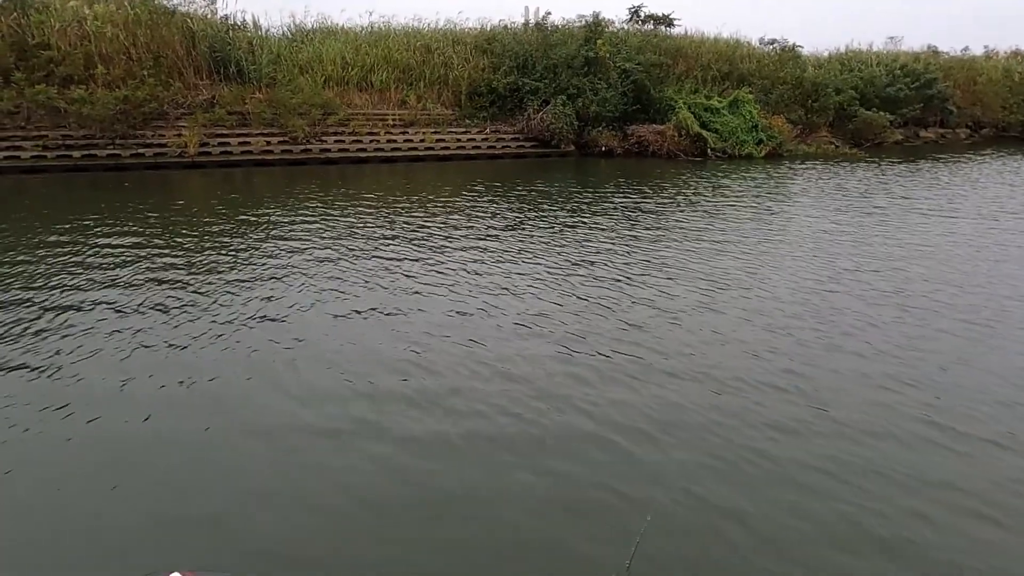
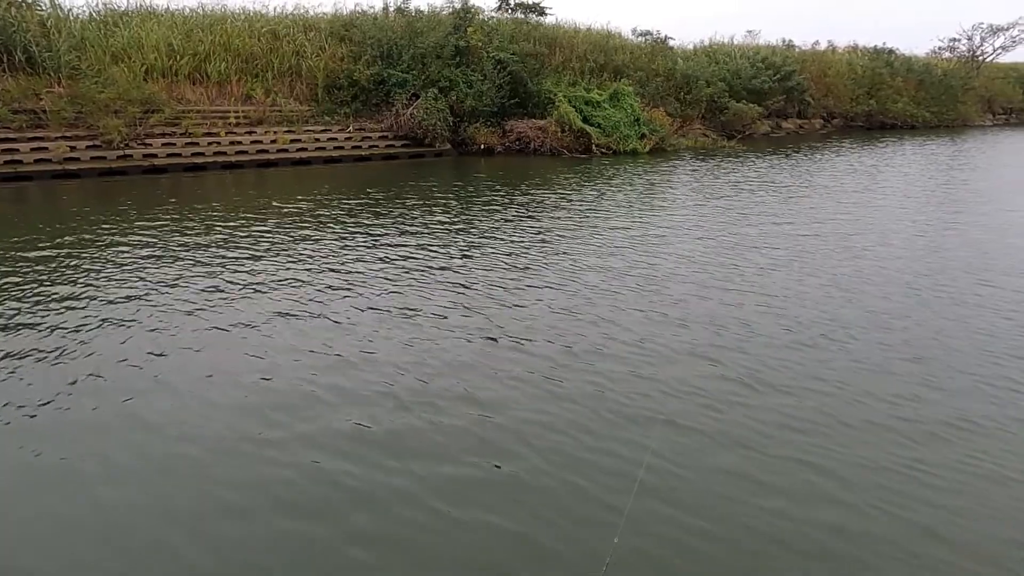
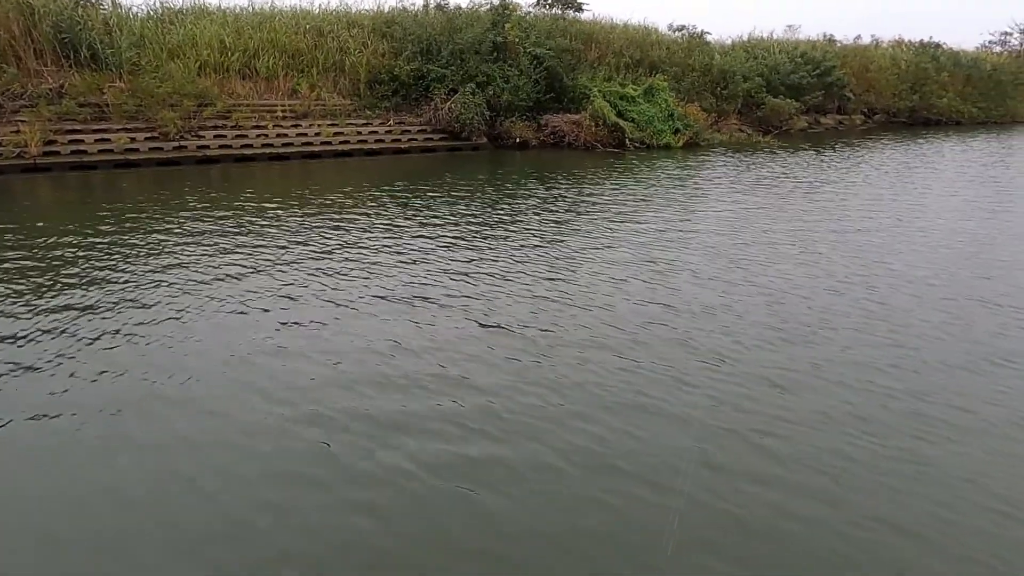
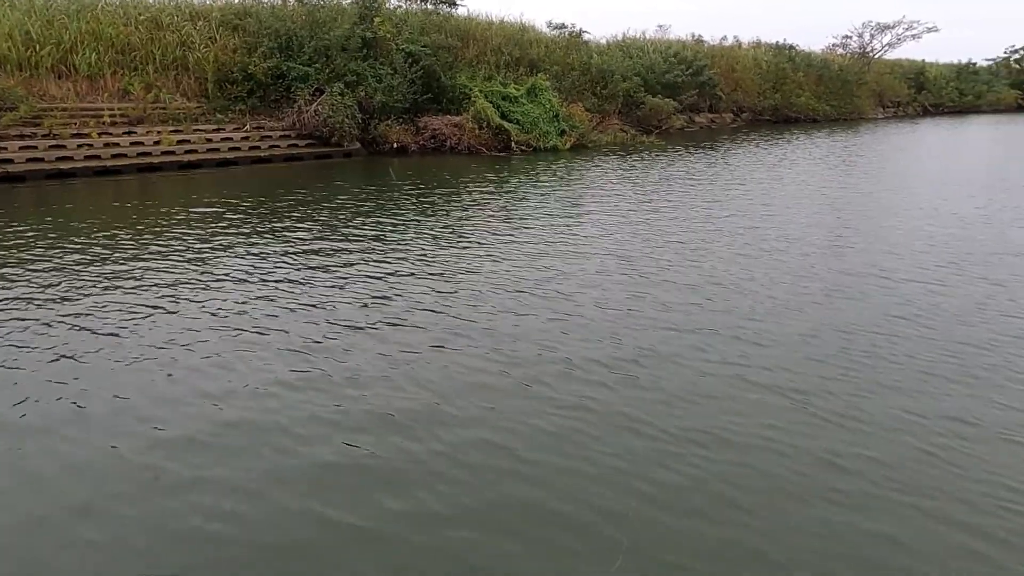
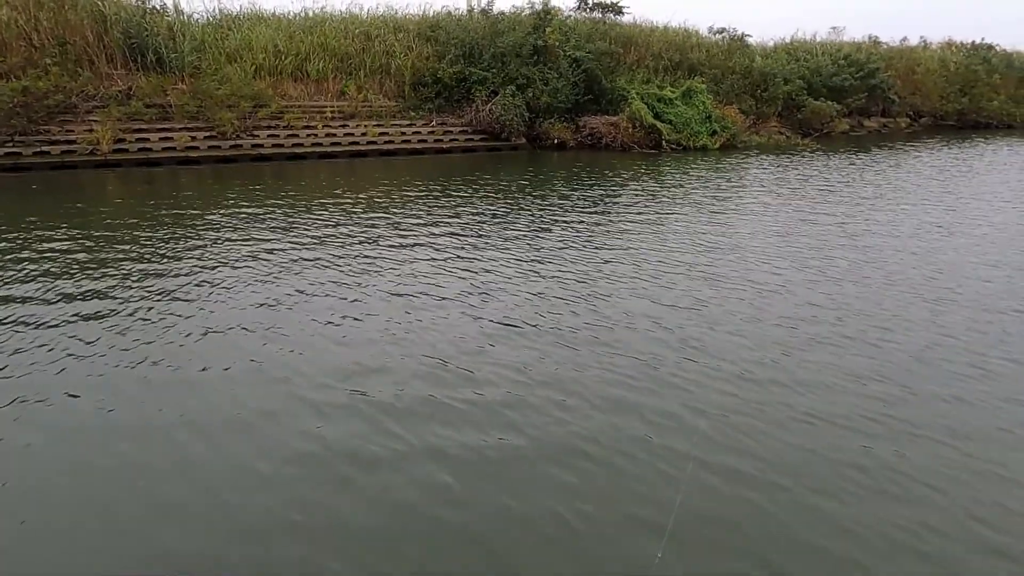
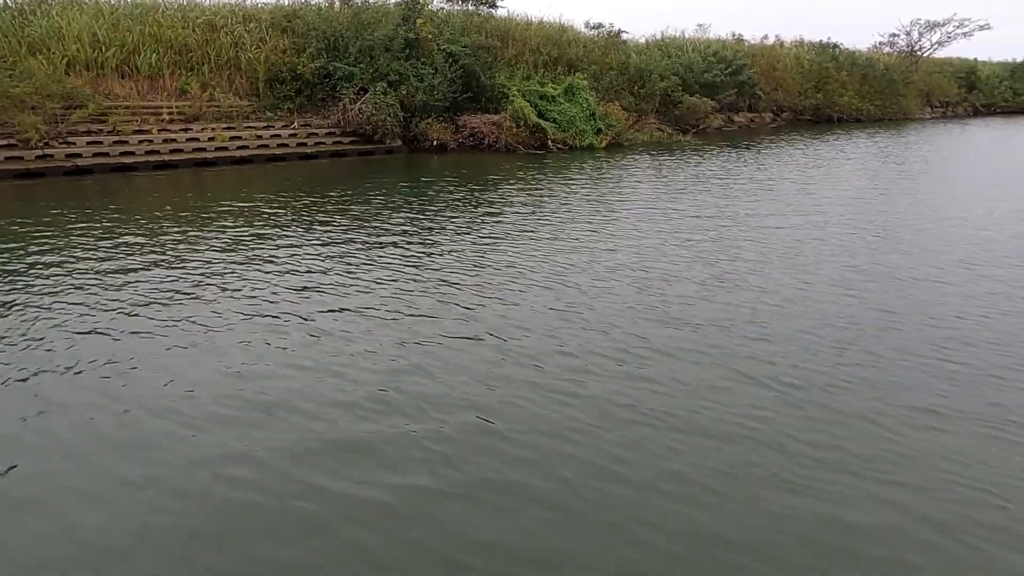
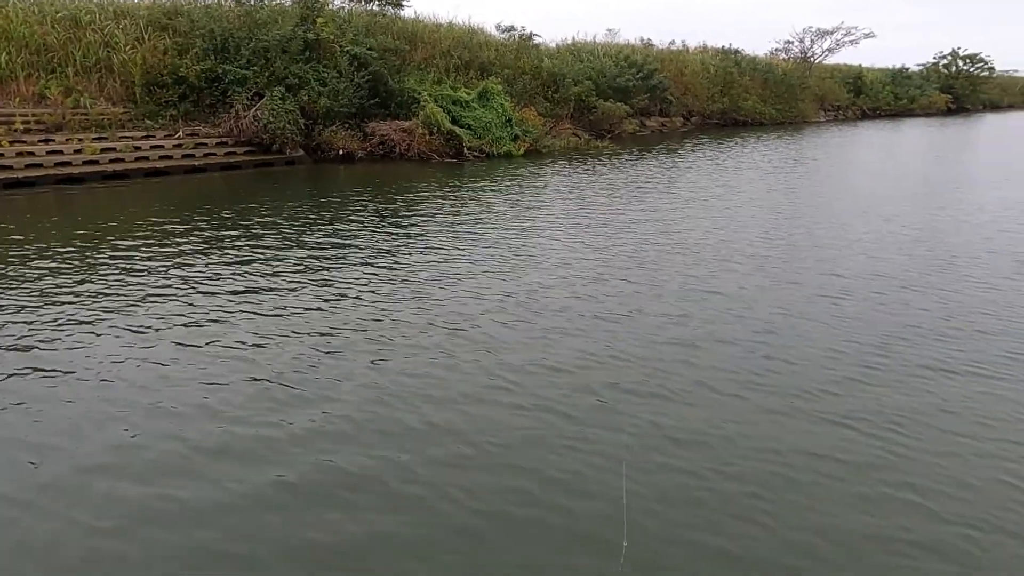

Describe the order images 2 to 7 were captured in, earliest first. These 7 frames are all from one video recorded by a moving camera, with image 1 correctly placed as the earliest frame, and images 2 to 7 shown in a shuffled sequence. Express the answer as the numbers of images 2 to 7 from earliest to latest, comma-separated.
5, 3, 2, 6, 4, 7
